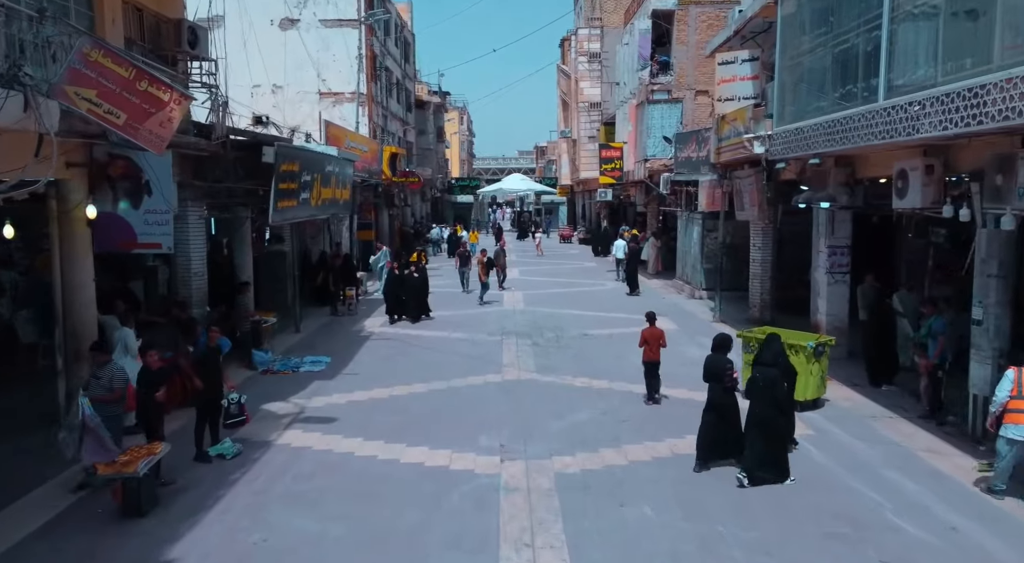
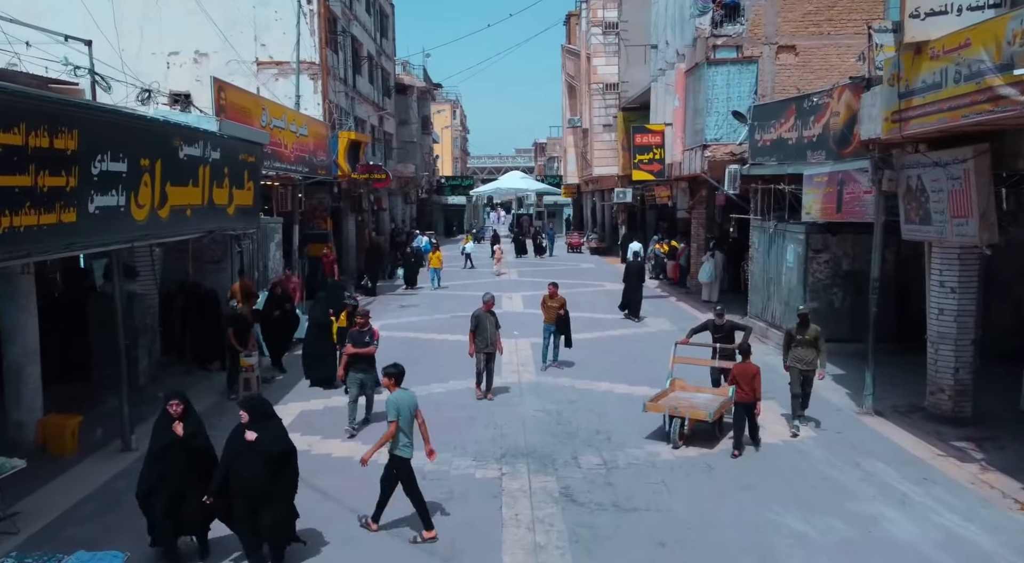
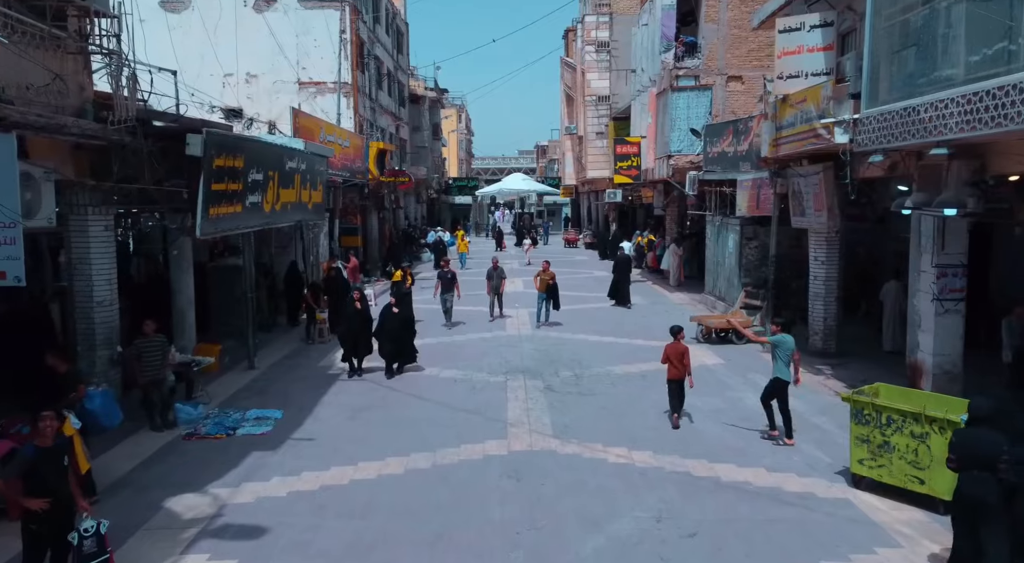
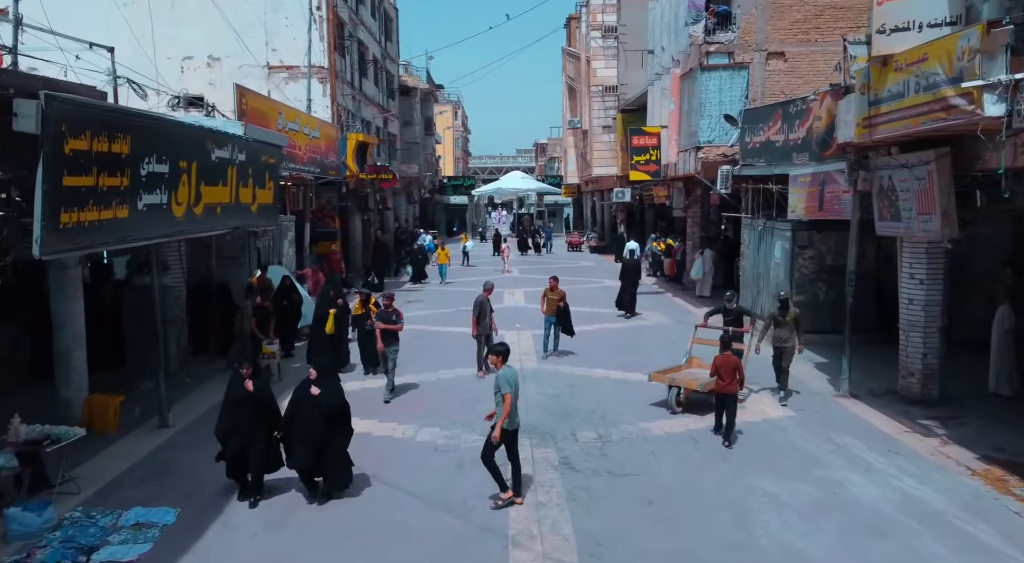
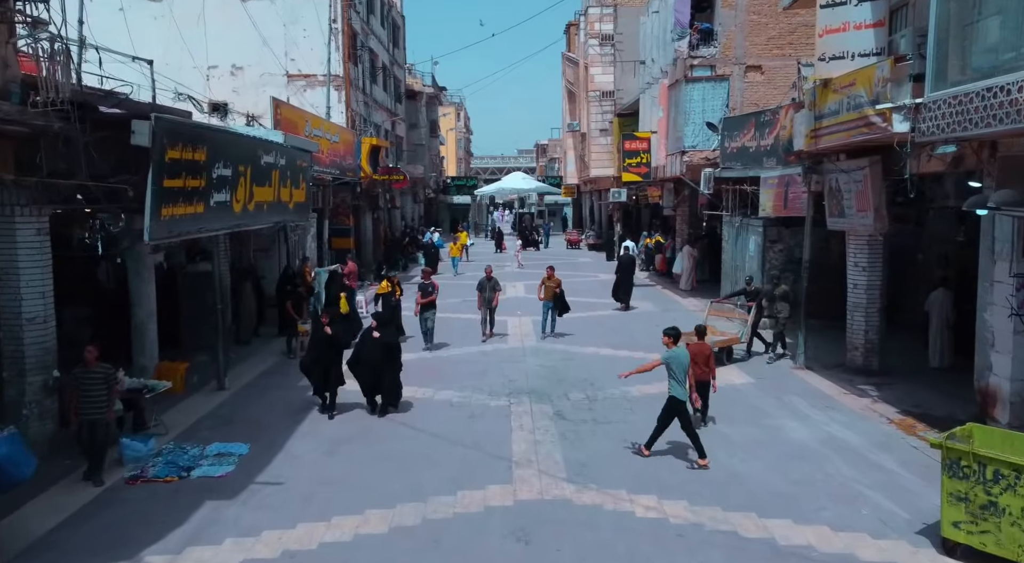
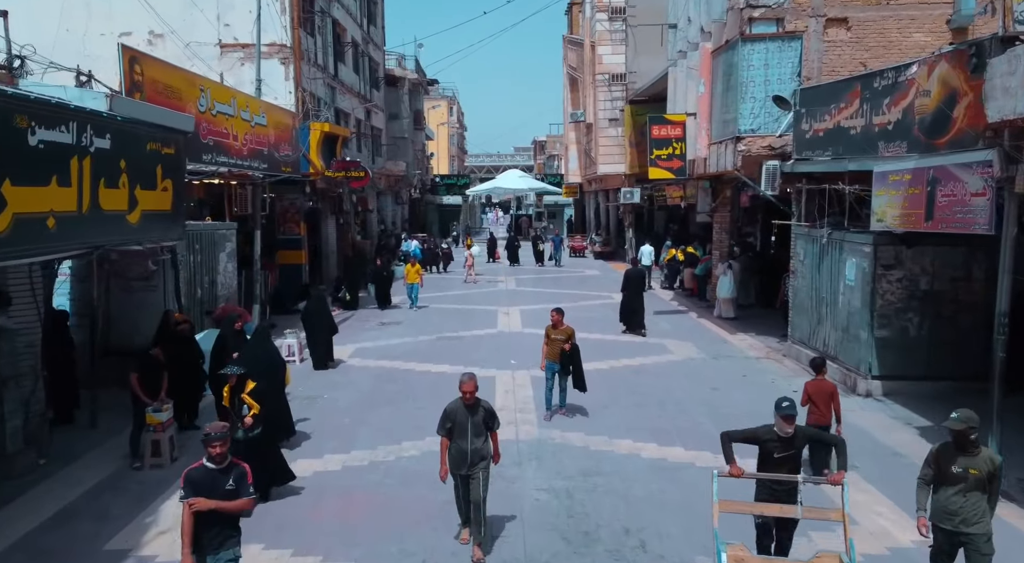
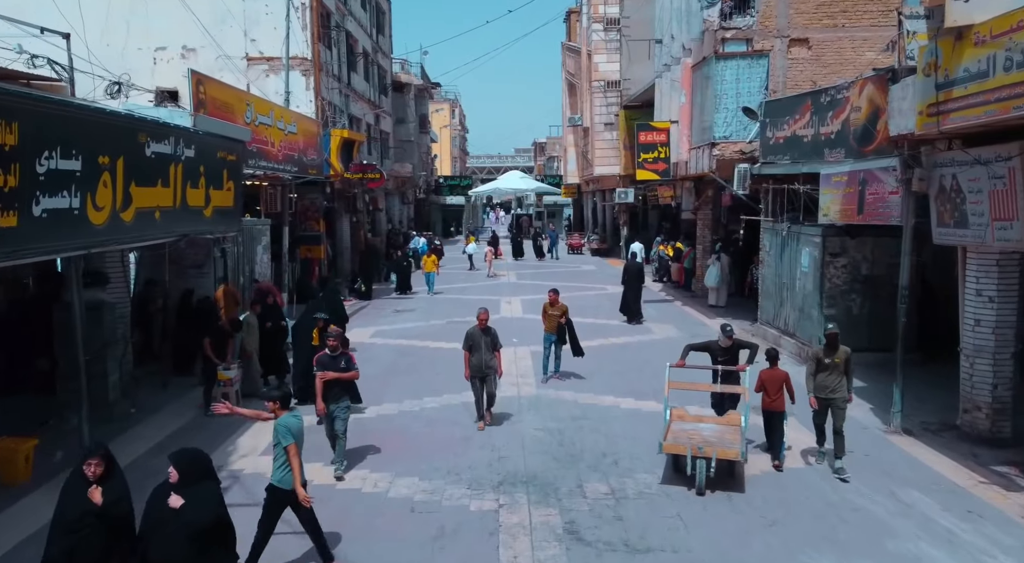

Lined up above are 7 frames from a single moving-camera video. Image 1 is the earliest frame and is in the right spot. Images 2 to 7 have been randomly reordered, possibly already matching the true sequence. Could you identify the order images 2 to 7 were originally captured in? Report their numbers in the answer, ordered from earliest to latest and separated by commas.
3, 5, 4, 2, 7, 6
